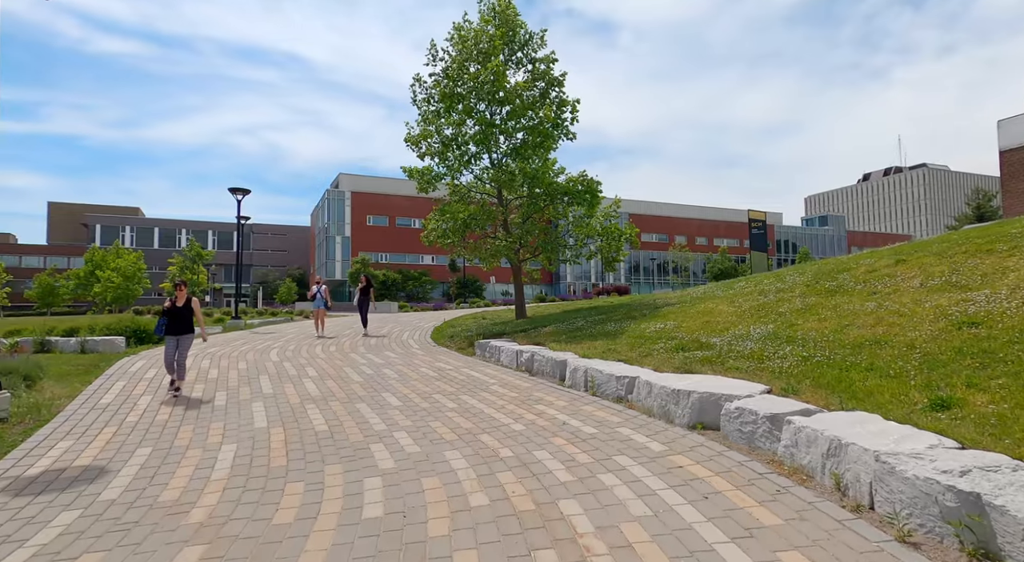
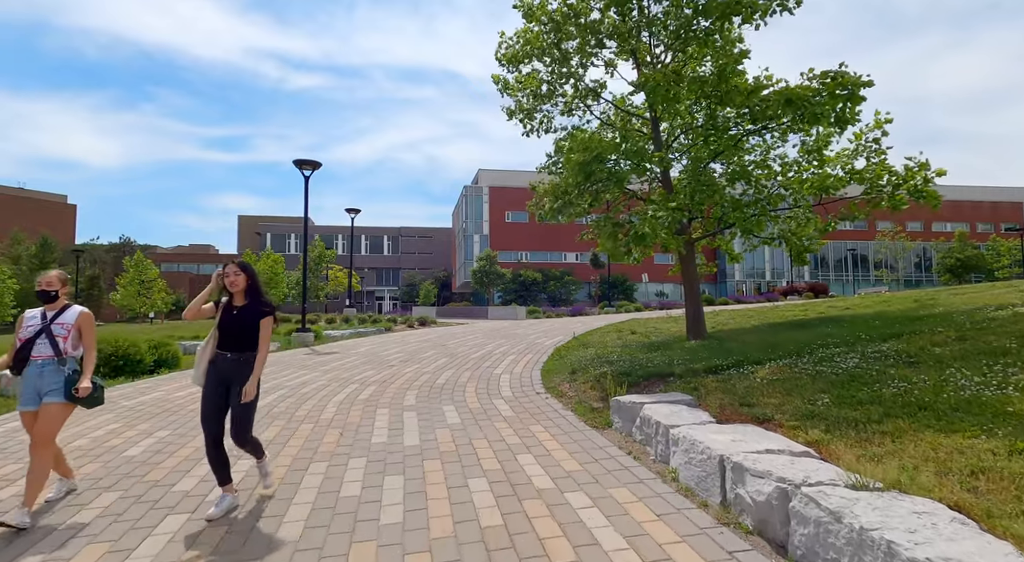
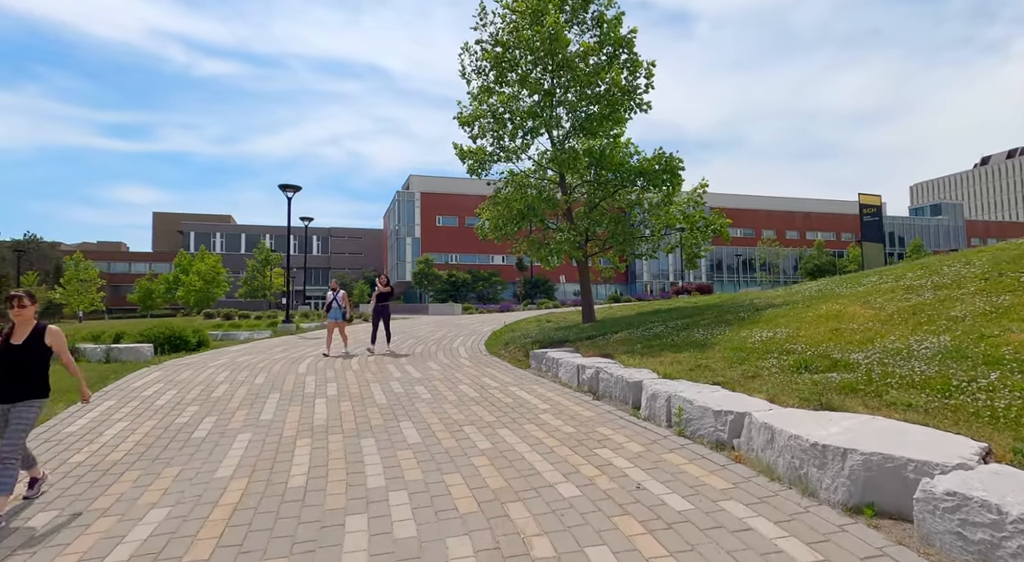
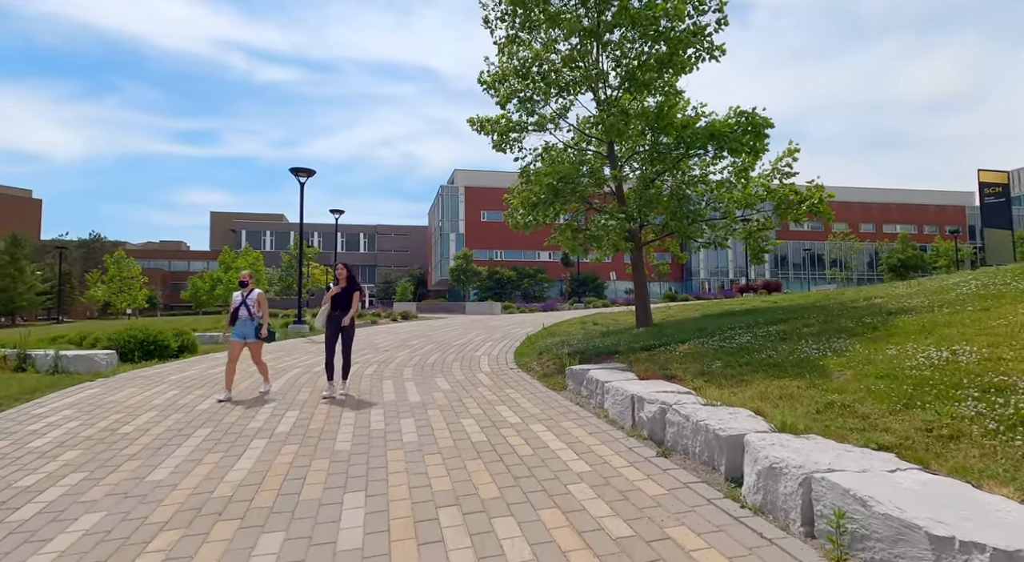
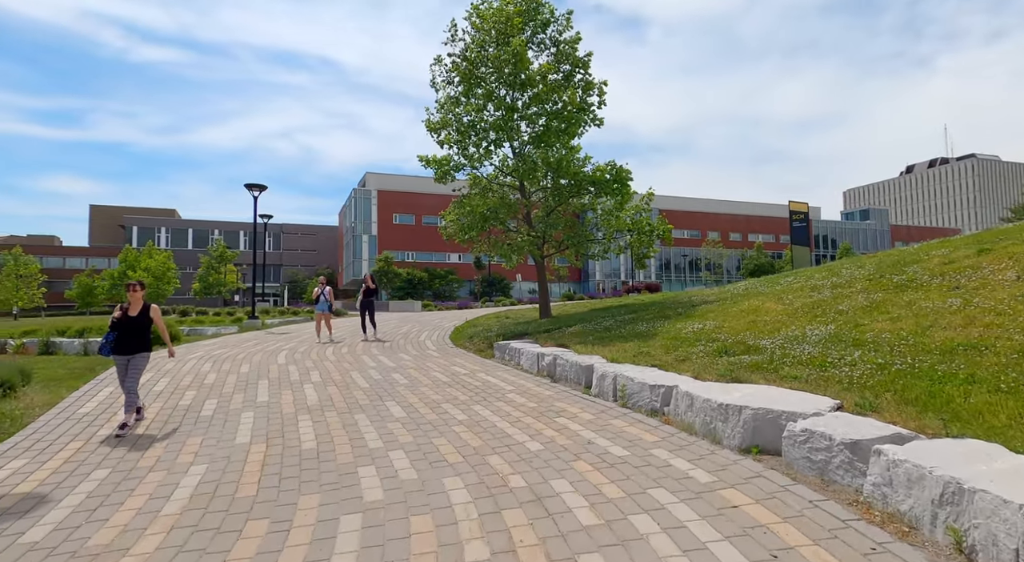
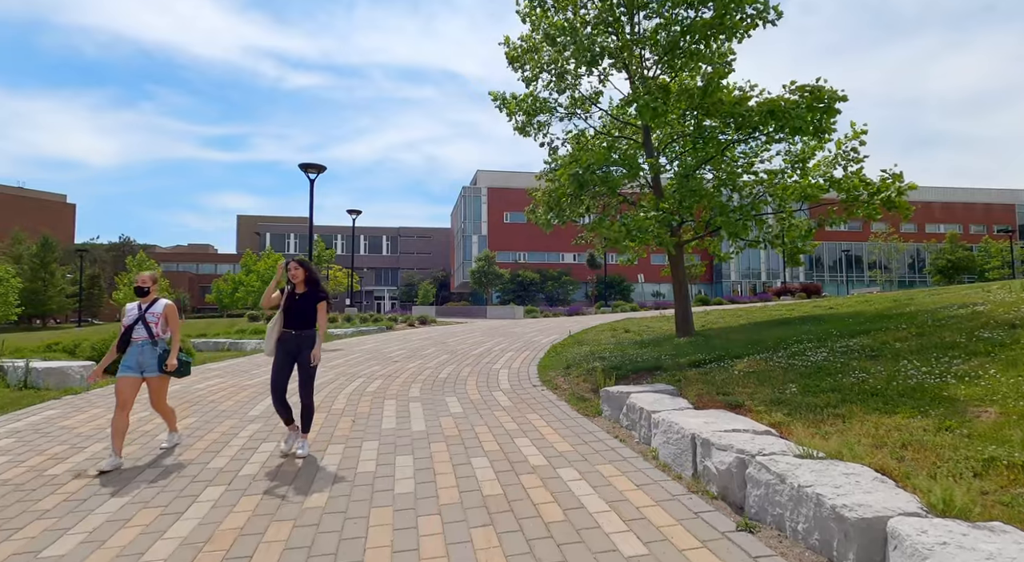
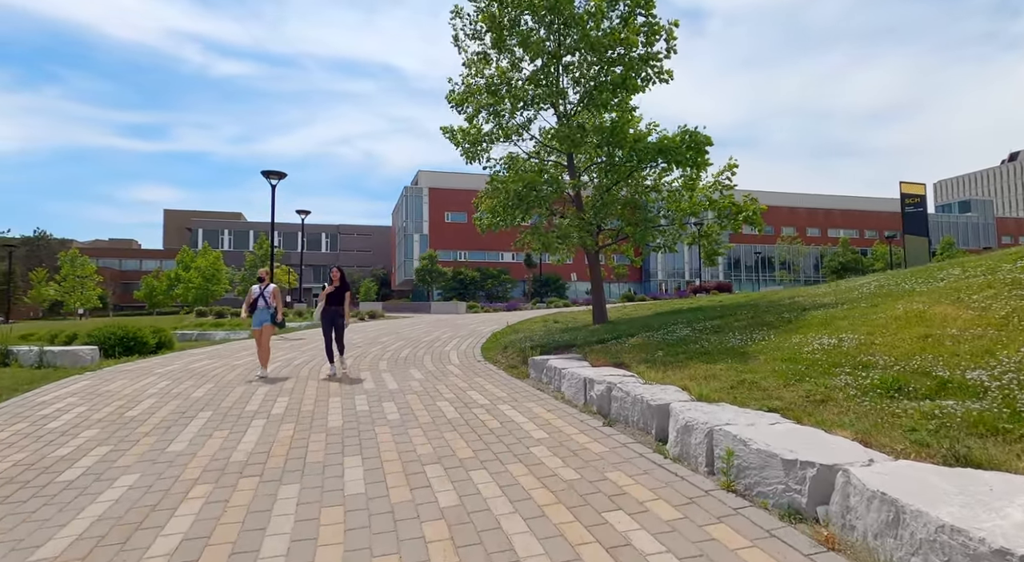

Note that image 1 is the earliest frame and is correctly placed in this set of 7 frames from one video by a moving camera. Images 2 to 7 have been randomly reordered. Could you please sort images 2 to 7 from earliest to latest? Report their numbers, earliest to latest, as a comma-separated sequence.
5, 3, 7, 4, 6, 2
